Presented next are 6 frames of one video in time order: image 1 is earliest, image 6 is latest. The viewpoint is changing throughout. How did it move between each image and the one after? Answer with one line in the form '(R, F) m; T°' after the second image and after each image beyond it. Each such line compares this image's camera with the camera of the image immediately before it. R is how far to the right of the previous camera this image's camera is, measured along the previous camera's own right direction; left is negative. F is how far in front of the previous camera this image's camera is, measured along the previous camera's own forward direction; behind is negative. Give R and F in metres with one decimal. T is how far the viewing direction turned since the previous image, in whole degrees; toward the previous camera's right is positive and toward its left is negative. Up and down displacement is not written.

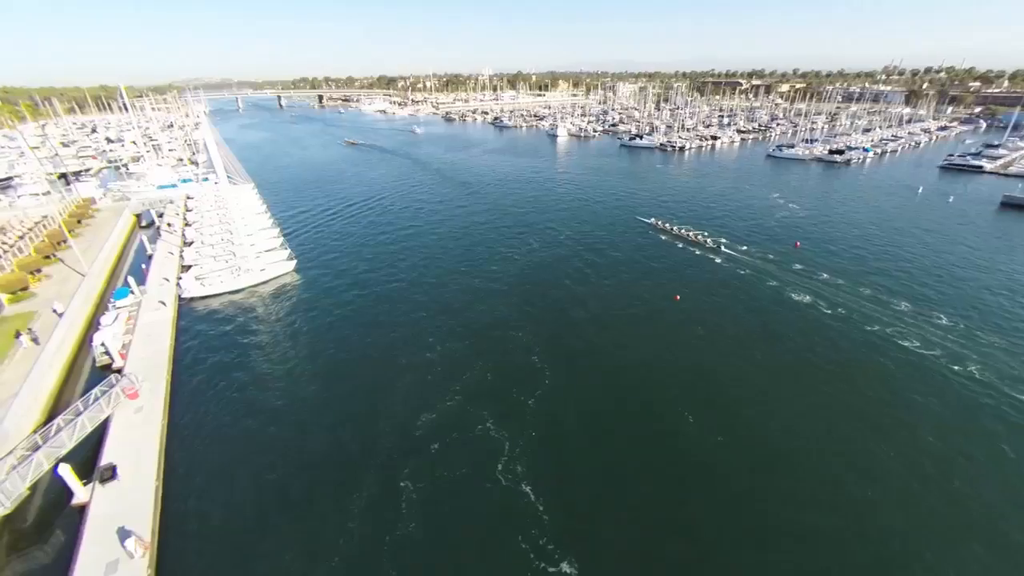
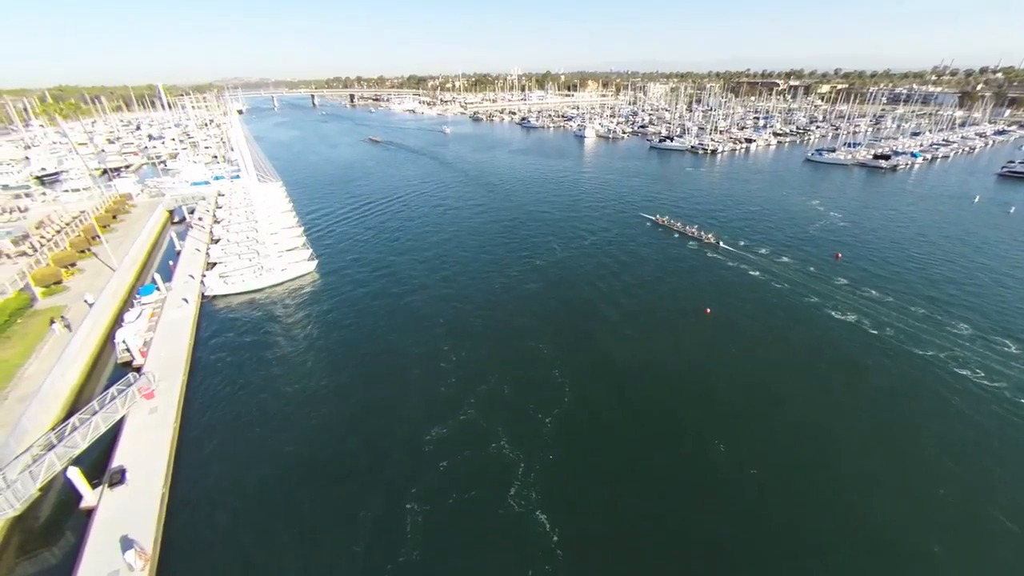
(+0.2, +1.7) m; -3°
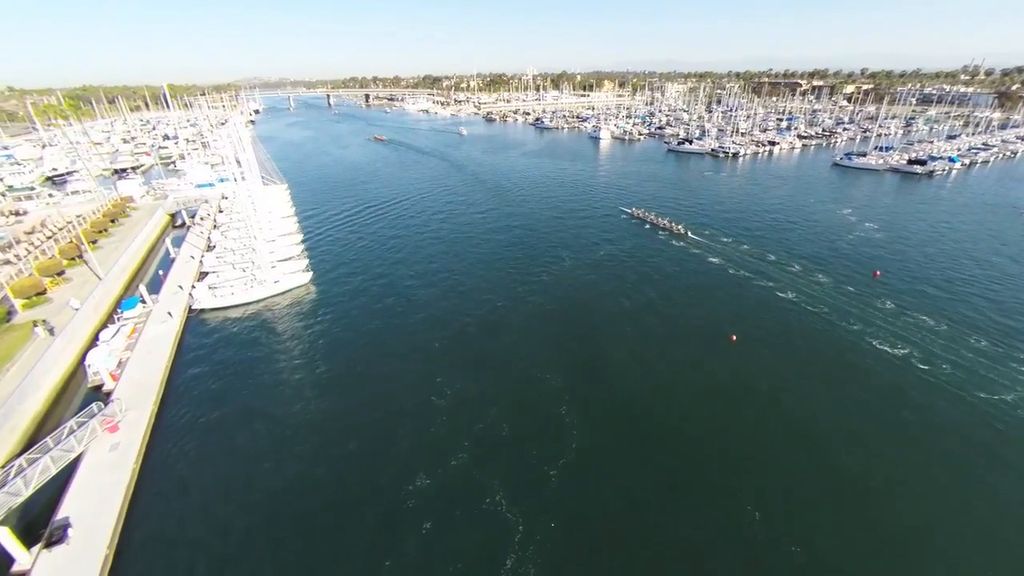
(+0.8, +4.2) m; -2°
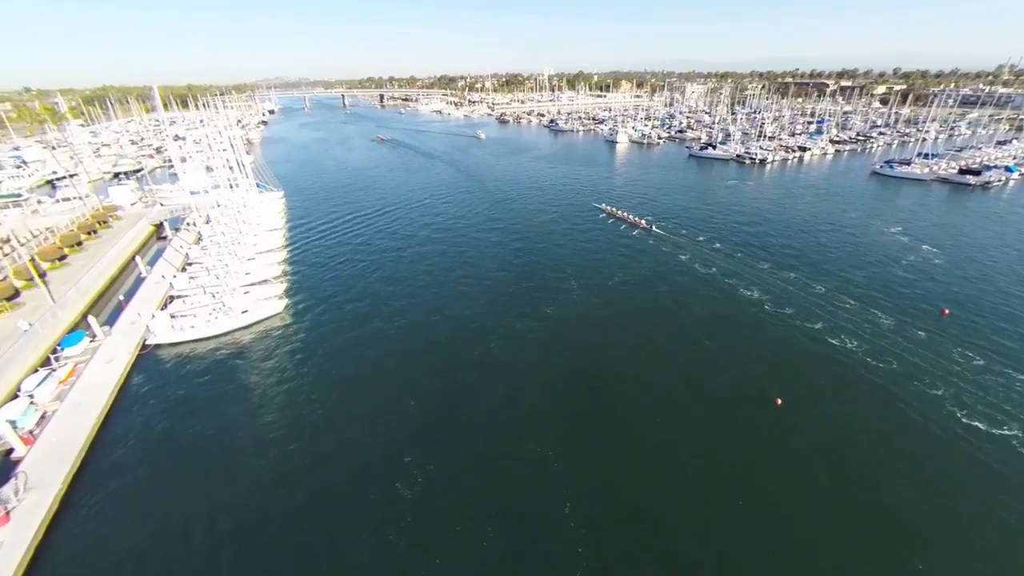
(+1.4, +7.4) m; -2°
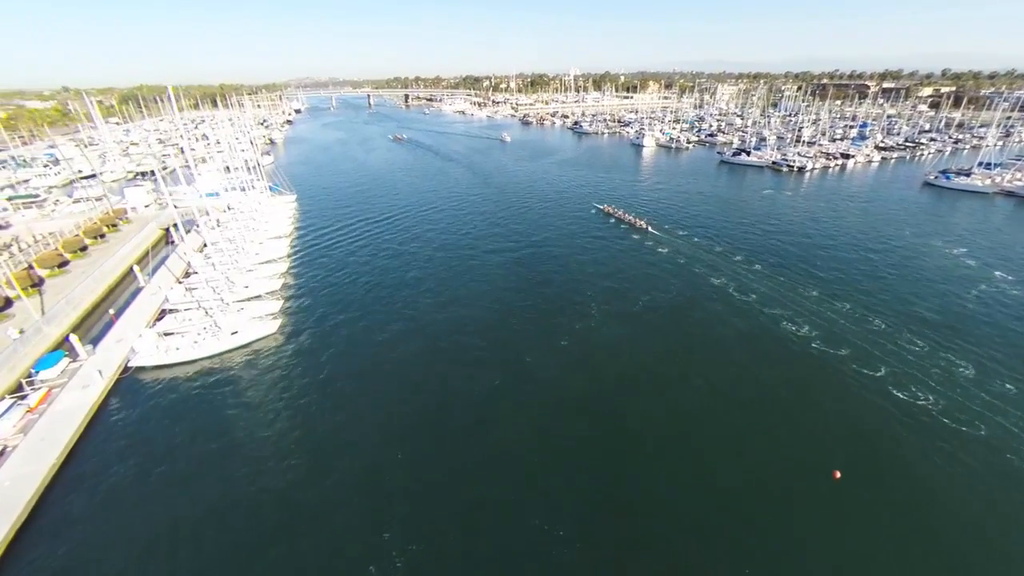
(+0.7, +4.9) m; -3°
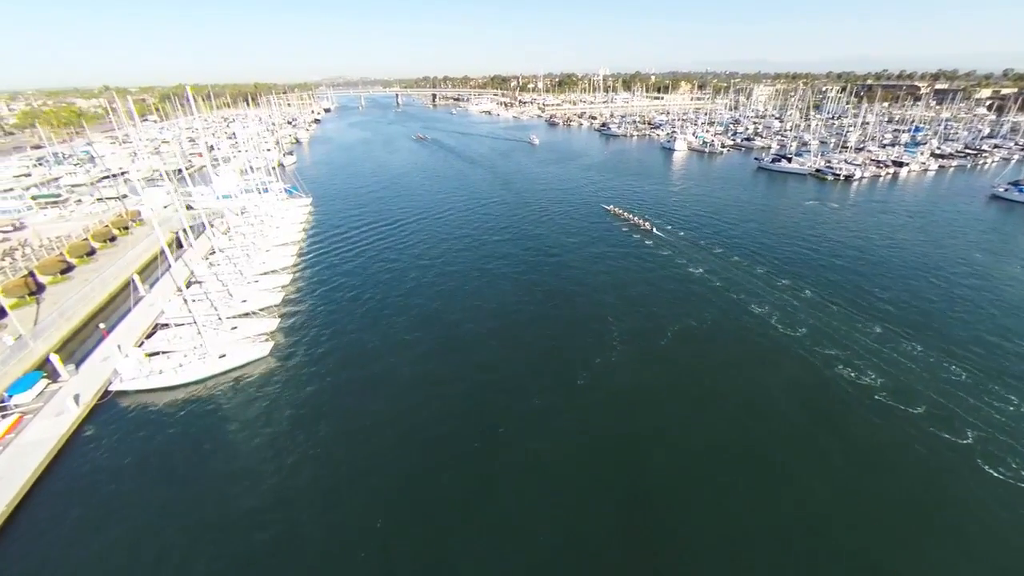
(+0.8, +4.9) m; -3°
